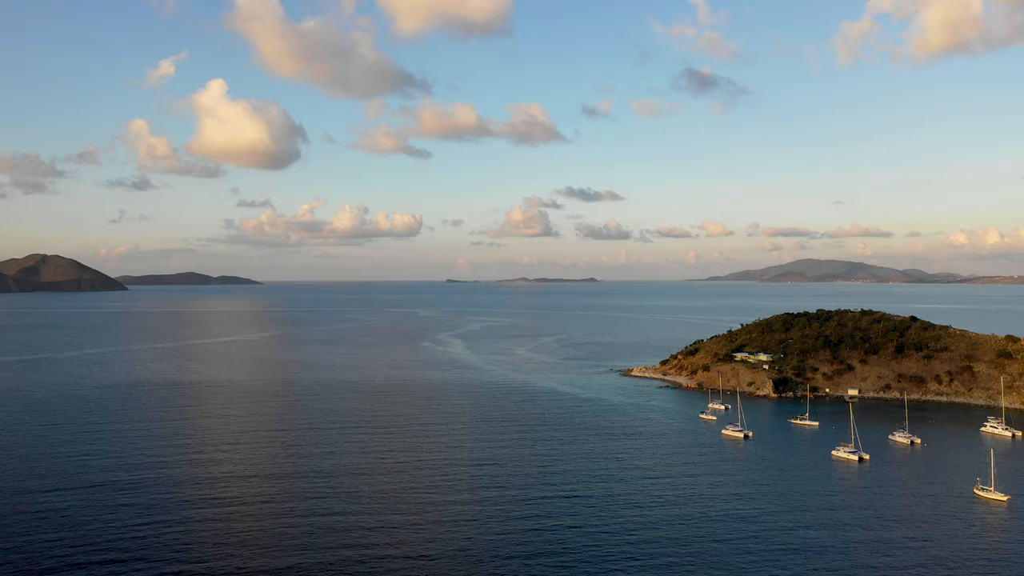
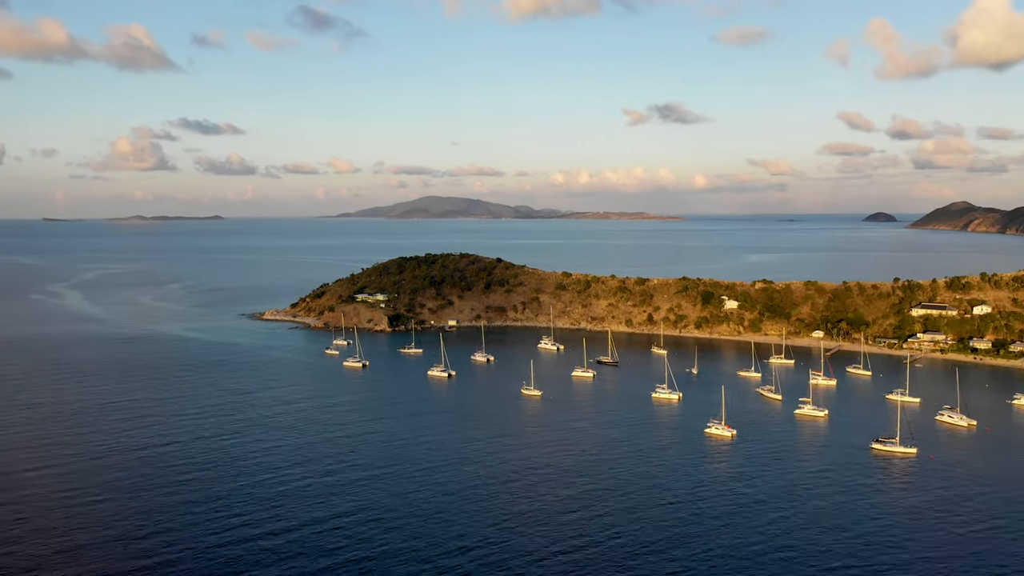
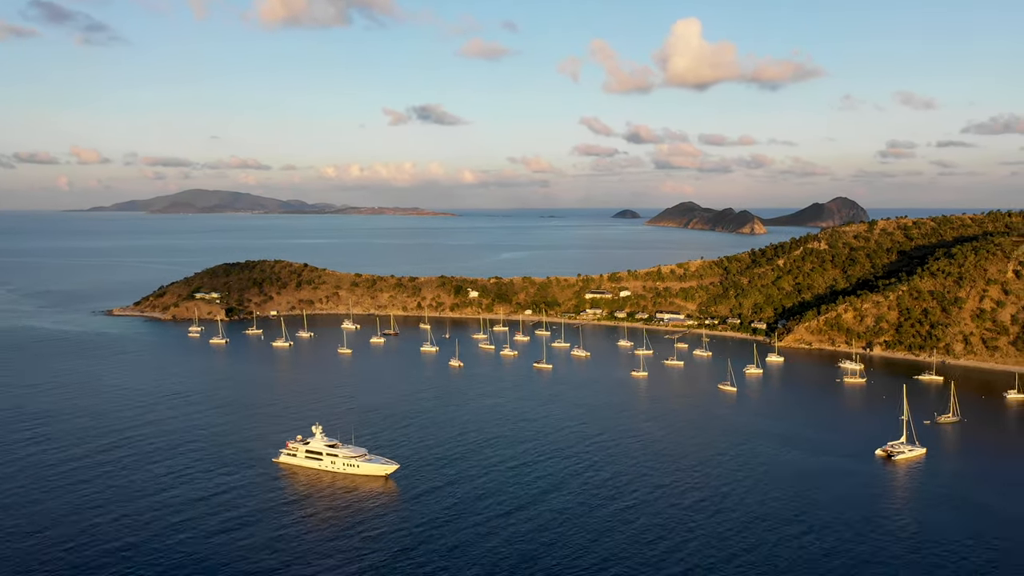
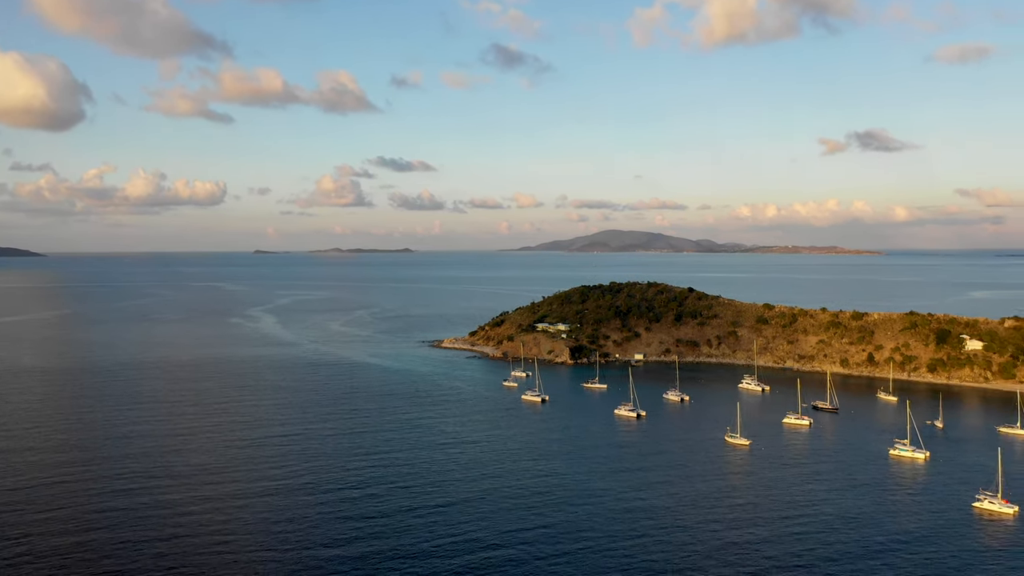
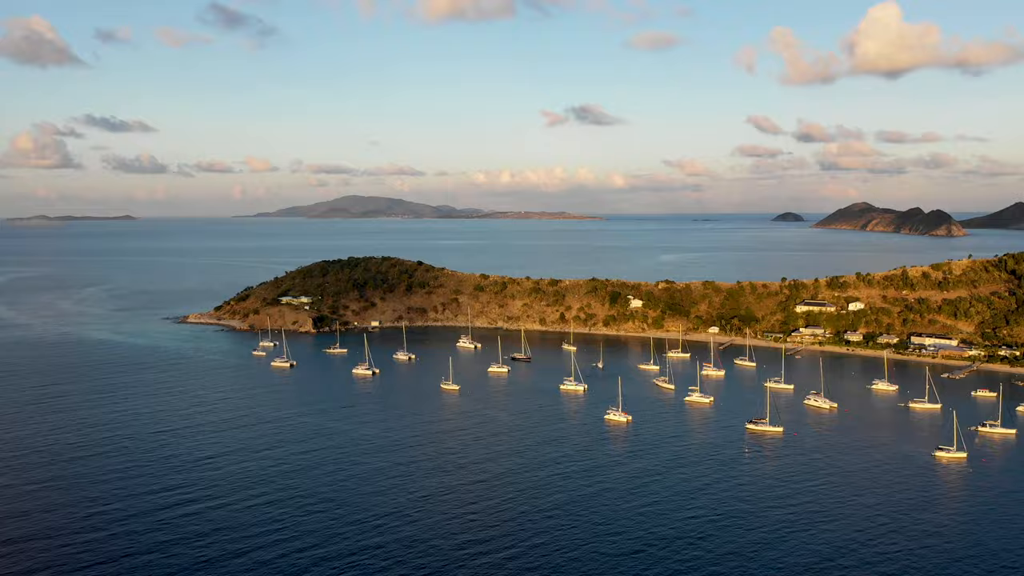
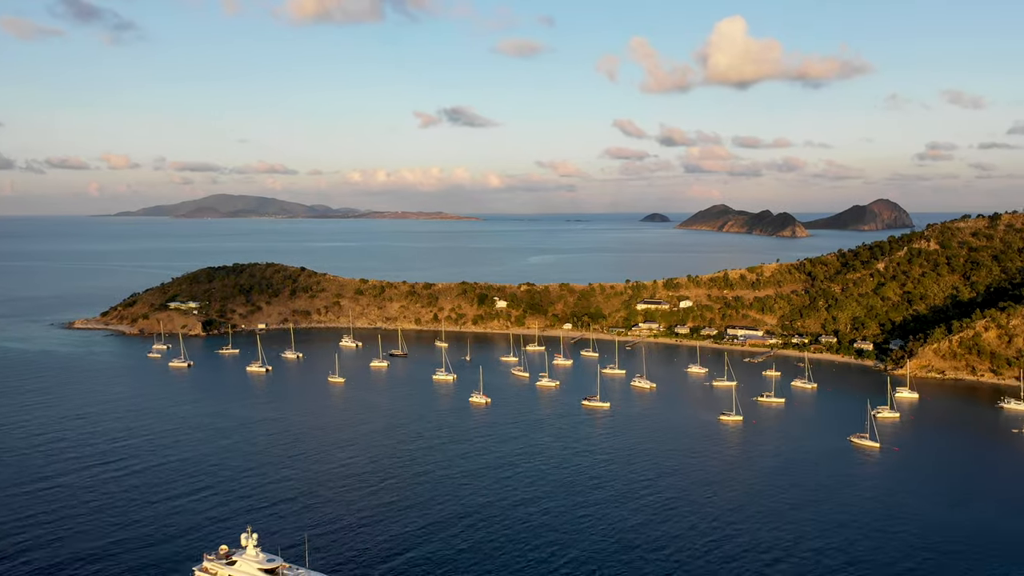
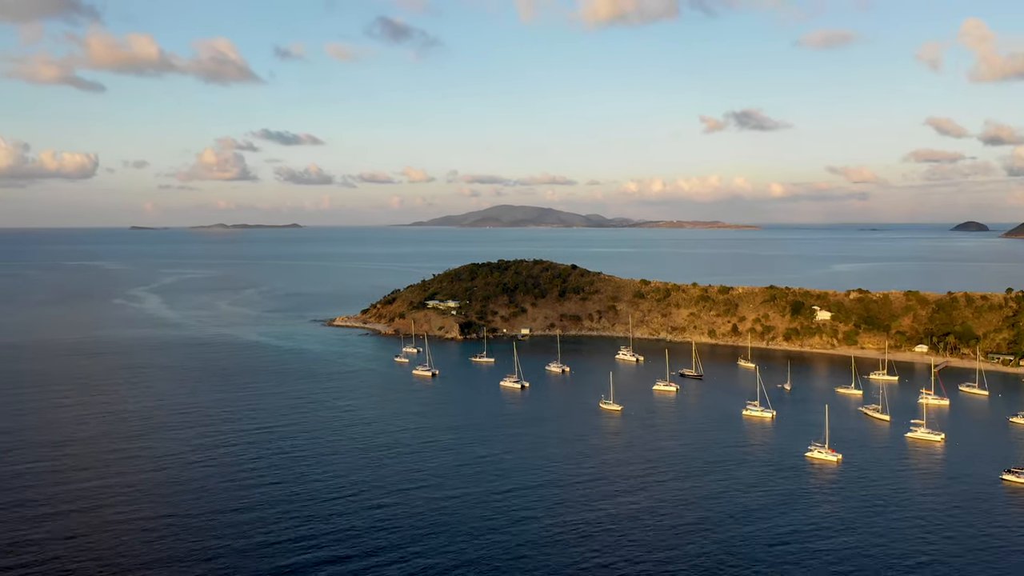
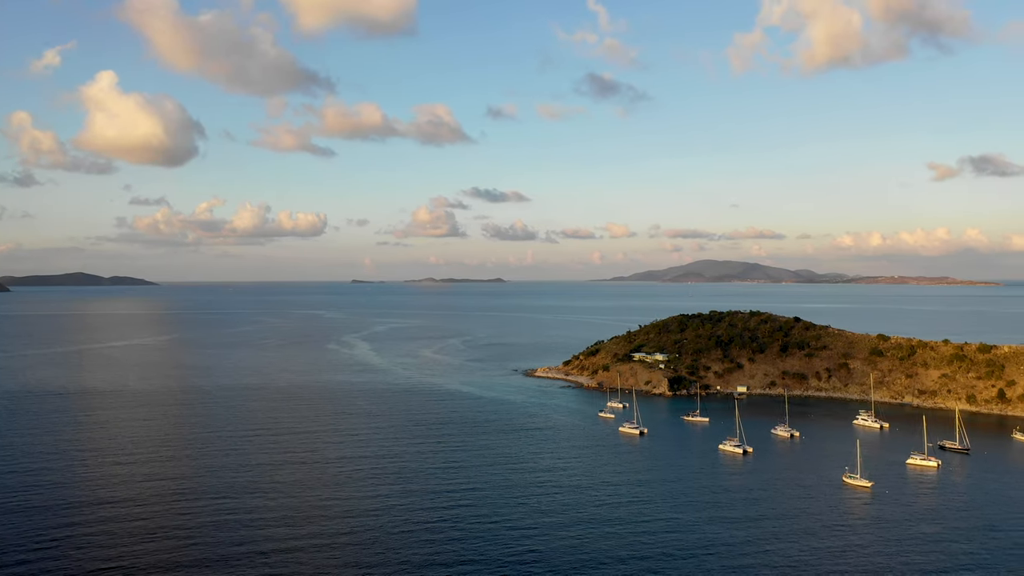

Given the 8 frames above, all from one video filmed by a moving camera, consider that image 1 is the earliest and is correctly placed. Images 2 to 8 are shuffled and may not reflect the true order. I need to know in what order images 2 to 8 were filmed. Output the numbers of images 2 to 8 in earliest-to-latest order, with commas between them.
8, 4, 7, 2, 5, 6, 3
